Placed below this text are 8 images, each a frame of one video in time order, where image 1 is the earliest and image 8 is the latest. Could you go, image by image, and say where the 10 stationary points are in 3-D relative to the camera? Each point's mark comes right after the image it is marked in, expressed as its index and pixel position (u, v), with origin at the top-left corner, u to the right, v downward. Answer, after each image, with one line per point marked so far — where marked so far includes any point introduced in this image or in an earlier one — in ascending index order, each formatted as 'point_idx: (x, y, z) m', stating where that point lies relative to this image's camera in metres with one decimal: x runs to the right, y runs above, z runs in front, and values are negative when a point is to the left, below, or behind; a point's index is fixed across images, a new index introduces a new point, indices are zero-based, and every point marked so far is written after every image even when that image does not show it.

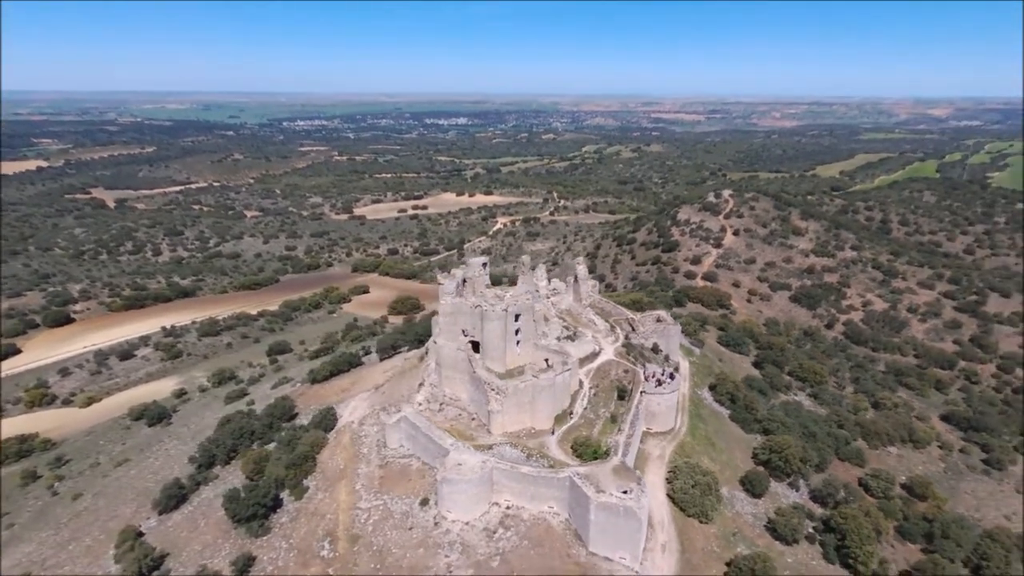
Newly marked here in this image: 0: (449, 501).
0: (-1.9, -6.6, +19.8) m
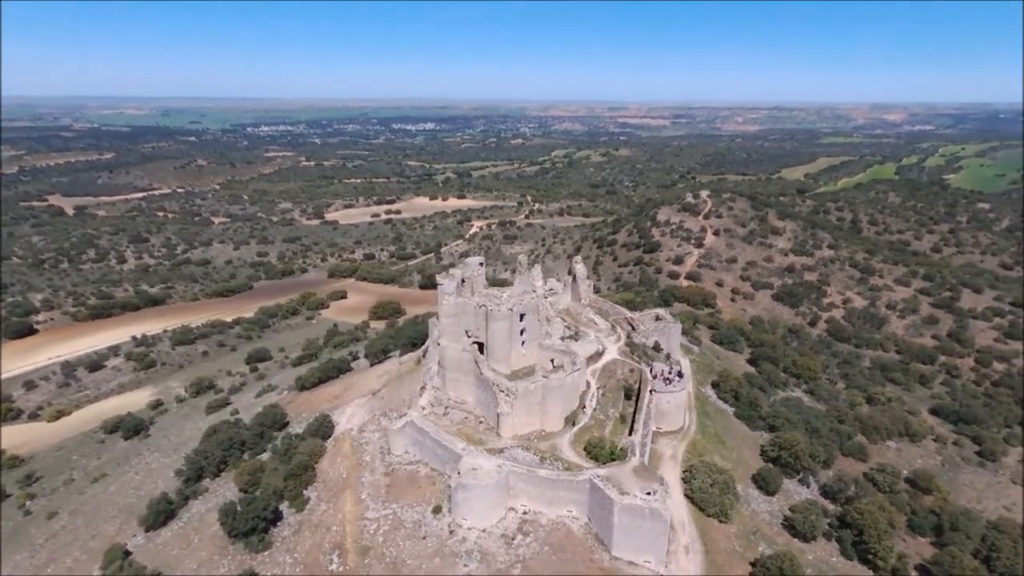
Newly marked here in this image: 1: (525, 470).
0: (-1.4, -6.6, +19.0) m
1: (+0.4, -5.5, +19.3) m
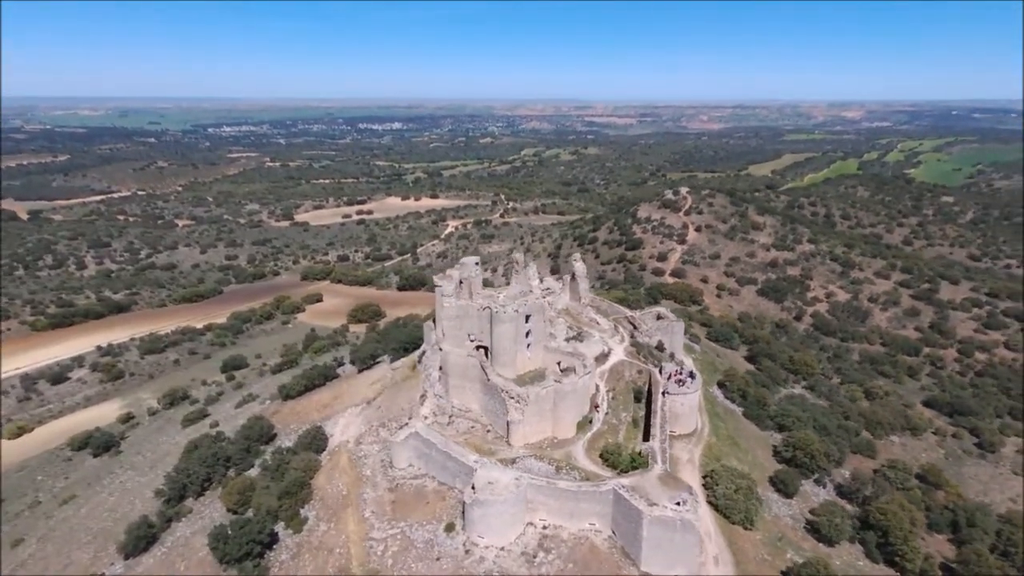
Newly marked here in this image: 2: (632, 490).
0: (-0.8, -6.6, +17.7) m
1: (+0.9, -5.5, +18.1) m
2: (+3.3, -5.6, +17.6) m
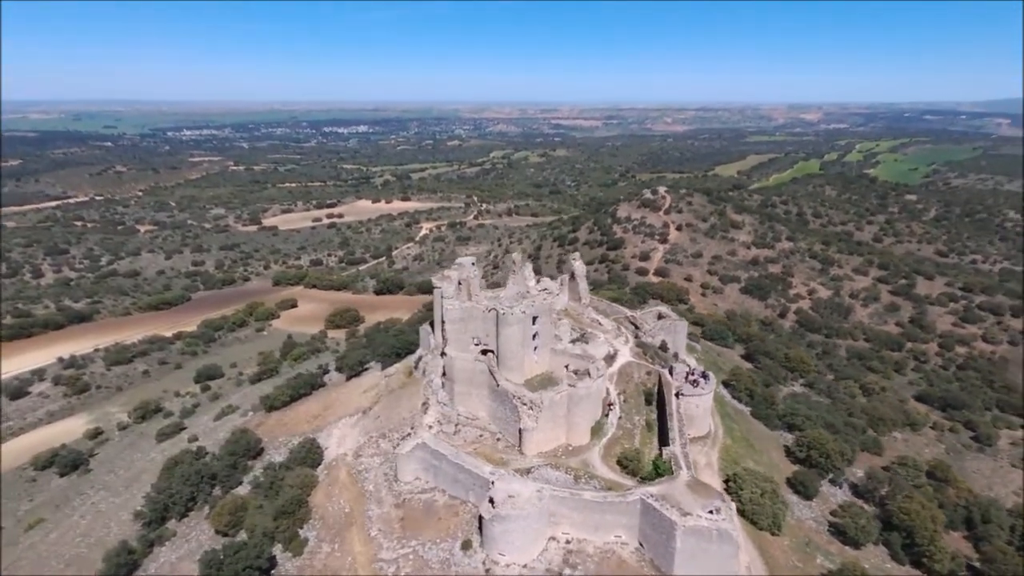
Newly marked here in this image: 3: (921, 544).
0: (-0.2, -6.6, +16.5) m
1: (+1.5, -5.5, +17.0) m
2: (+3.9, -5.5, +16.7) m
3: (+12.7, -7.9, +19.7) m
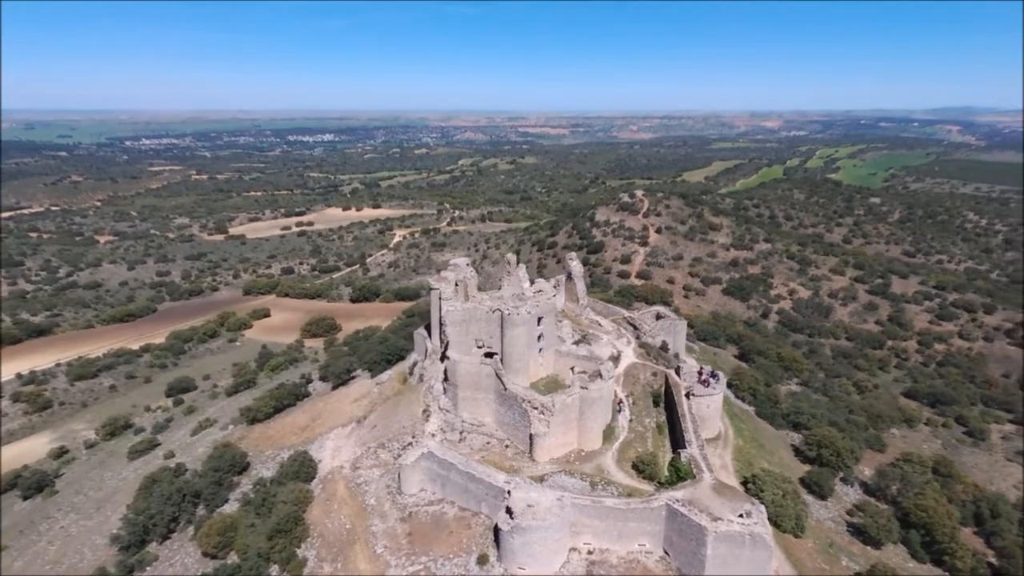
0: (+0.3, -6.5, +15.5) m
1: (+1.9, -5.4, +16.1) m
2: (+4.4, -5.4, +15.9) m
3: (+13.0, -7.7, +19.3) m
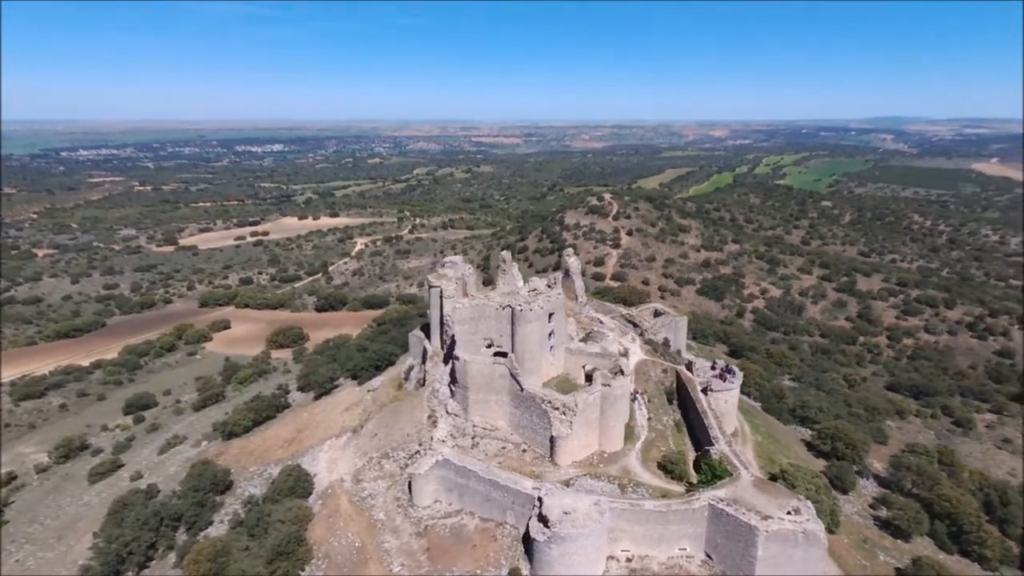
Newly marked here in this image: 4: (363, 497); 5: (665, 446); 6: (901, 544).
0: (+1.1, -6.2, +14.3) m
1: (+2.7, -5.1, +15.0) m
2: (+5.2, -5.0, +14.9) m
3: (+13.6, -7.2, +18.9) m
4: (-4.4, -6.1, +18.5) m
5: (+4.5, -4.7, +19.0) m
6: (+11.2, -7.4, +18.5) m
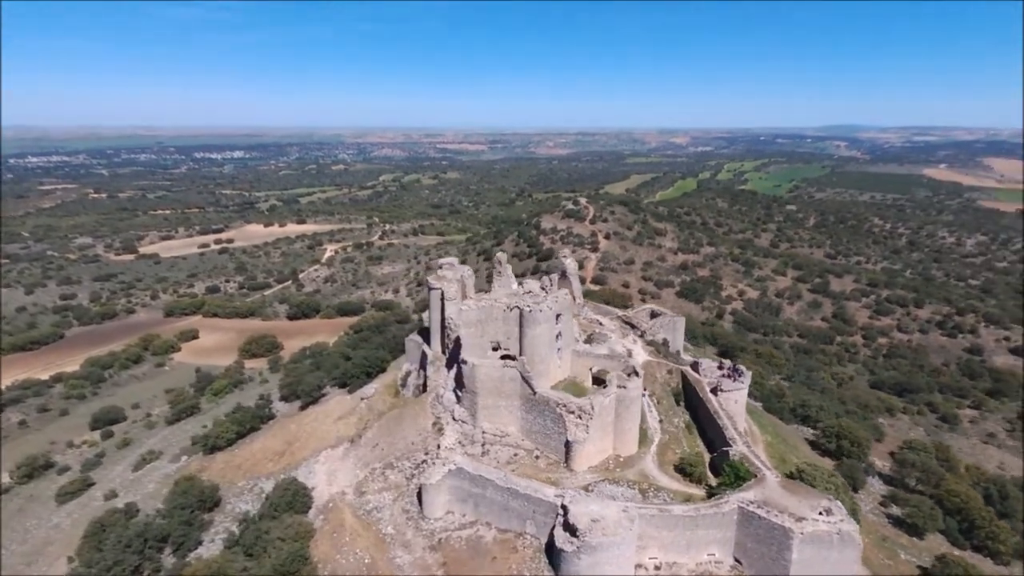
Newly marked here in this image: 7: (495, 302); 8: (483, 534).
0: (+1.7, -6.2, +13.6) m
1: (+3.2, -5.1, +14.4) m
2: (+5.7, -4.9, +14.5) m
3: (+13.9, -7.1, +18.9) m
4: (-4.0, -6.1, +17.6) m
5: (+4.8, -4.7, +18.5) m
6: (+11.6, -7.3, +18.3) m
7: (-0.5, -0.4, +19.0) m
8: (-0.8, -6.1, +15.9) m
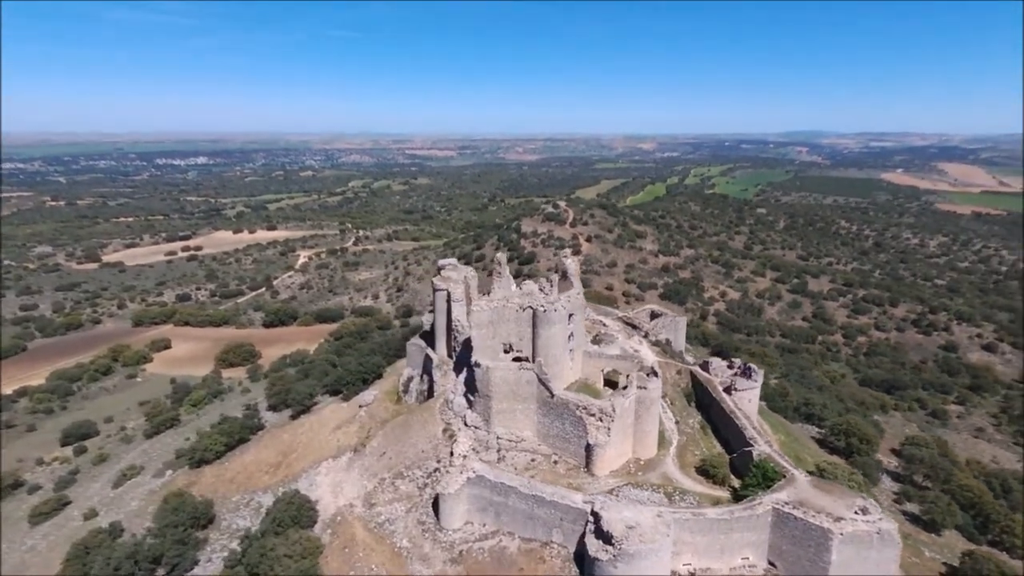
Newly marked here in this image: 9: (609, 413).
0: (+2.4, -6.1, +13.0) m
1: (+3.9, -5.0, +13.9) m
2: (+6.3, -4.8, +14.1) m
3: (+14.3, -6.9, +18.9) m
4: (-3.5, -6.2, +16.7) m
5: (+5.3, -4.6, +18.1) m
6: (+12.0, -7.2, +18.2) m
7: (-0.1, -0.4, +18.4) m
8: (-0.2, -6.1, +15.2) m
9: (+2.5, -3.2, +16.5) m
